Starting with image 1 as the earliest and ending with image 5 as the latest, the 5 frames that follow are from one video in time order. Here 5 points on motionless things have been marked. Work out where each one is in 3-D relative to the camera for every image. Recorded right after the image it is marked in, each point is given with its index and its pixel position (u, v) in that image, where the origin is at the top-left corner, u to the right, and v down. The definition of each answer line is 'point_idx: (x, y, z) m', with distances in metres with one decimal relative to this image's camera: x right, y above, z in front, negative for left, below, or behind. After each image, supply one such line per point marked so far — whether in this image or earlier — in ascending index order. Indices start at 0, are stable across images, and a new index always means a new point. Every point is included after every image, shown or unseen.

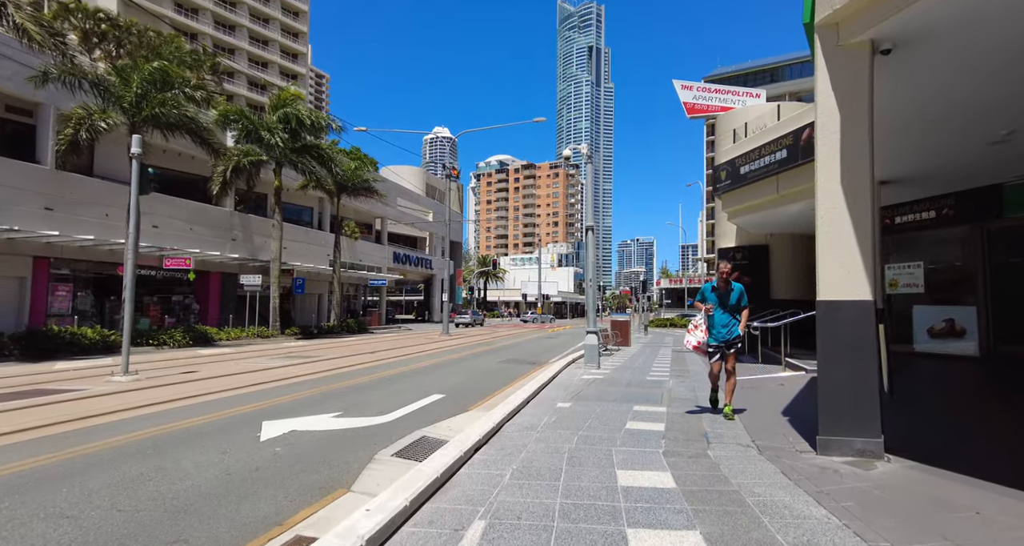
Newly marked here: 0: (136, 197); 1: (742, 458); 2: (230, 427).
0: (-8.4, +1.7, +10.9) m
1: (+2.3, -1.9, +4.9) m
2: (-4.0, -2.2, +6.9) m
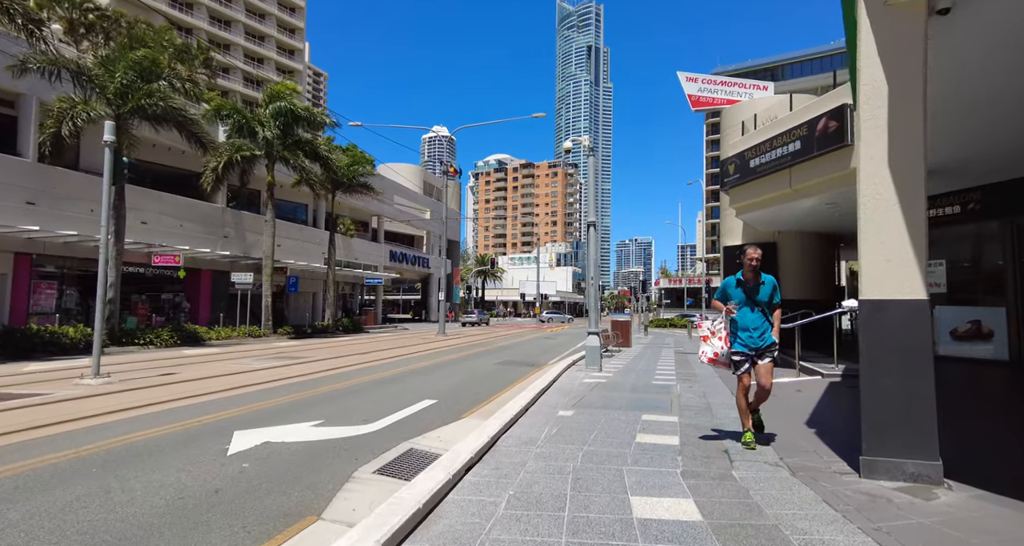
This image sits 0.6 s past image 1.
0: (-8.4, +1.8, +10.2) m
1: (+2.3, -1.8, +4.3) m
2: (-4.0, -2.1, +6.3) m
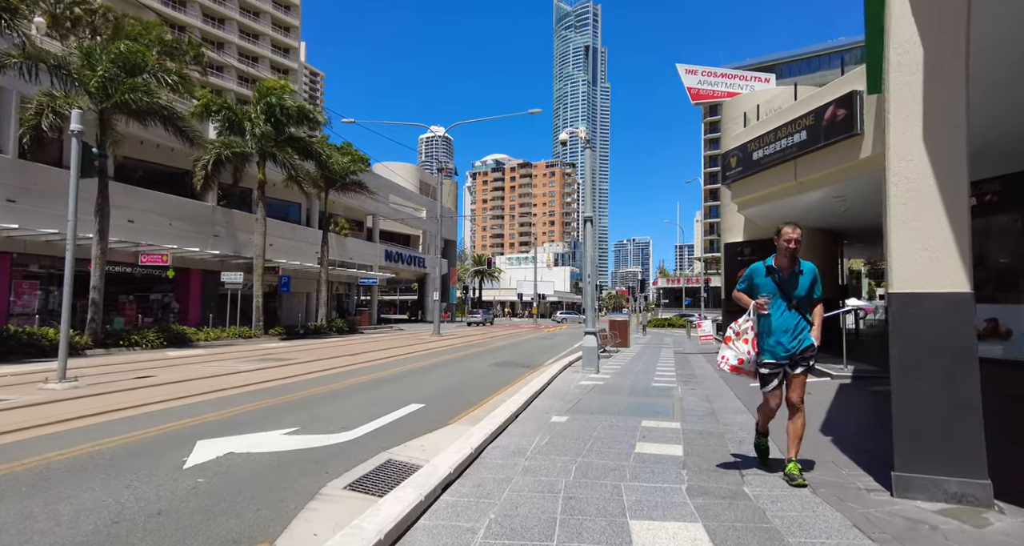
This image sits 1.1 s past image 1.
0: (-8.6, +1.8, +9.7) m
1: (+2.1, -1.7, +3.7) m
2: (-4.2, -2.0, +5.7) m
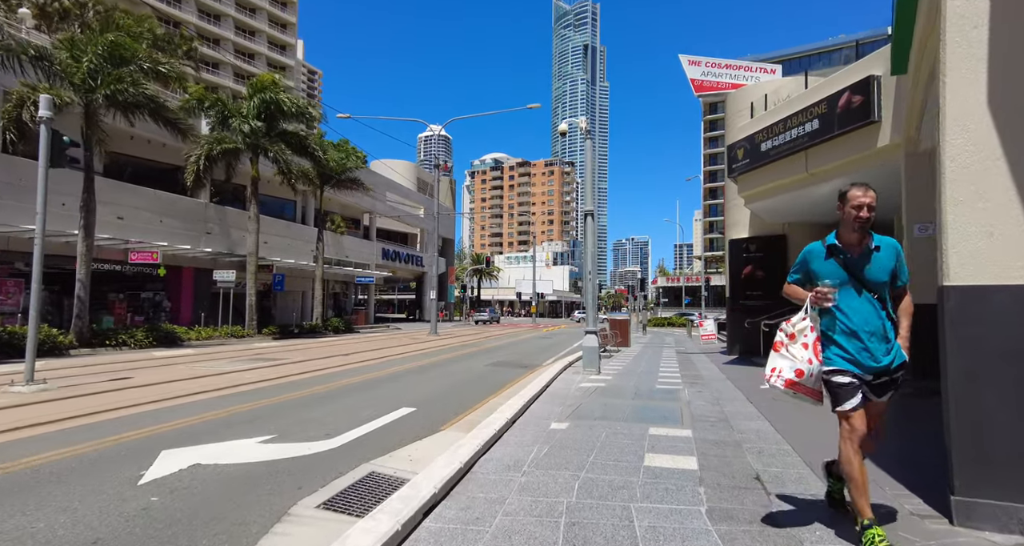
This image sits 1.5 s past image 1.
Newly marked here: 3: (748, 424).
0: (-8.6, +1.9, +9.1) m
1: (+2.1, -1.7, +3.2) m
2: (-4.2, -2.0, +5.1) m
3: (+3.1, -2.0, +6.5) m
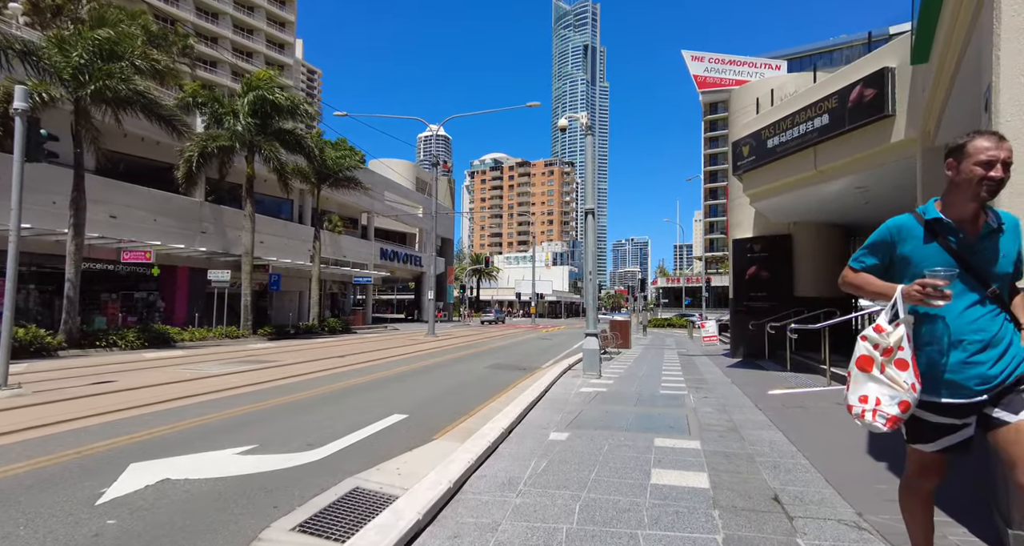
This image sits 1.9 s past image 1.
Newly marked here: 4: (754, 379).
0: (-8.7, +1.9, +8.7) m
1: (+2.0, -1.7, +2.8) m
2: (-4.3, -2.0, +4.7) m
3: (+3.1, -2.0, +6.1) m
4: (+5.5, -2.4, +11.1) m
